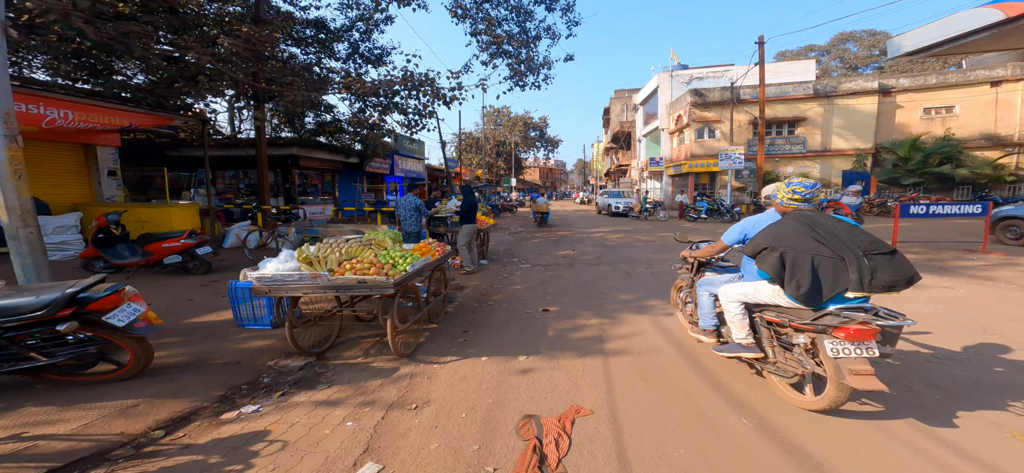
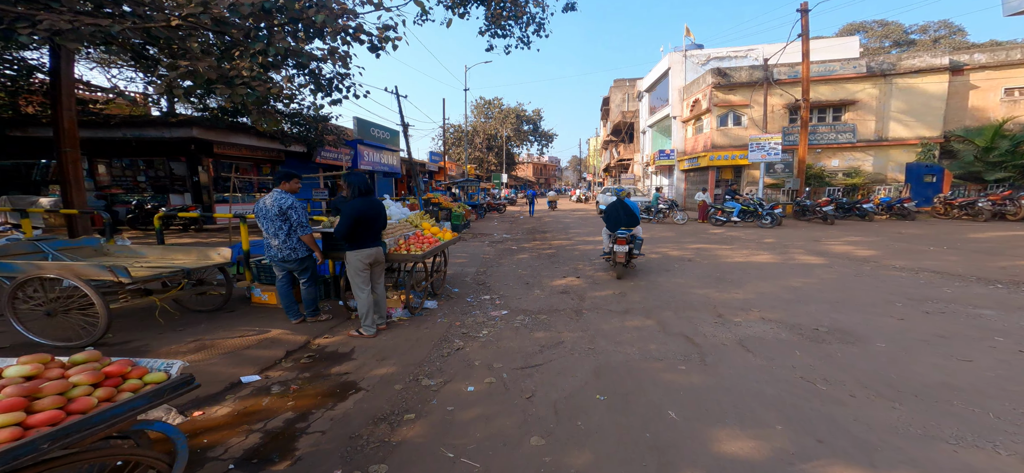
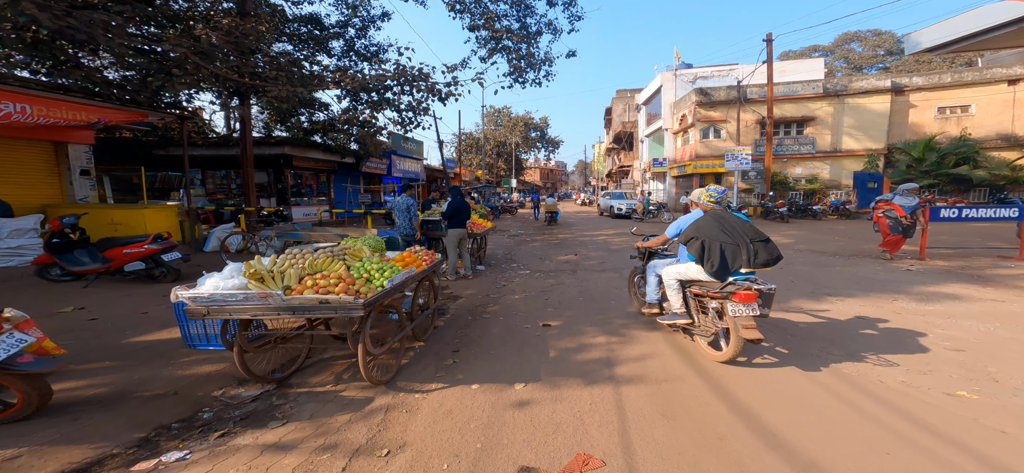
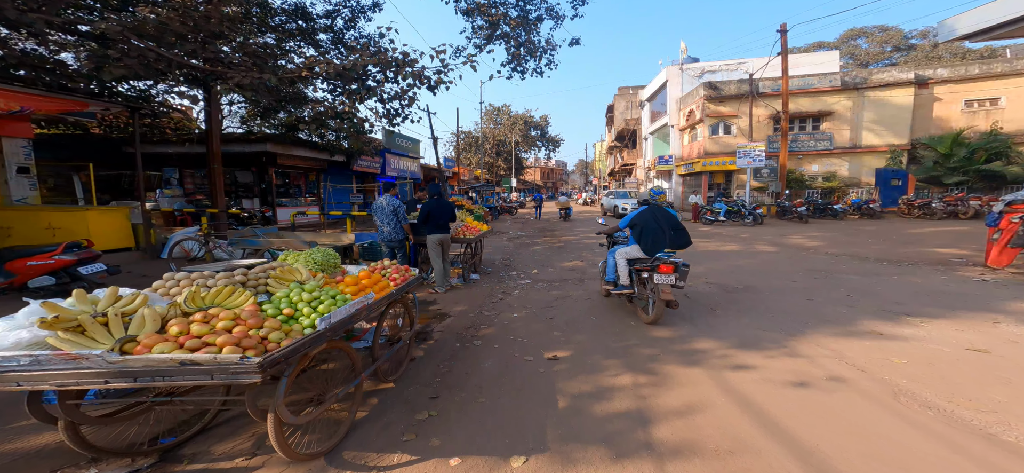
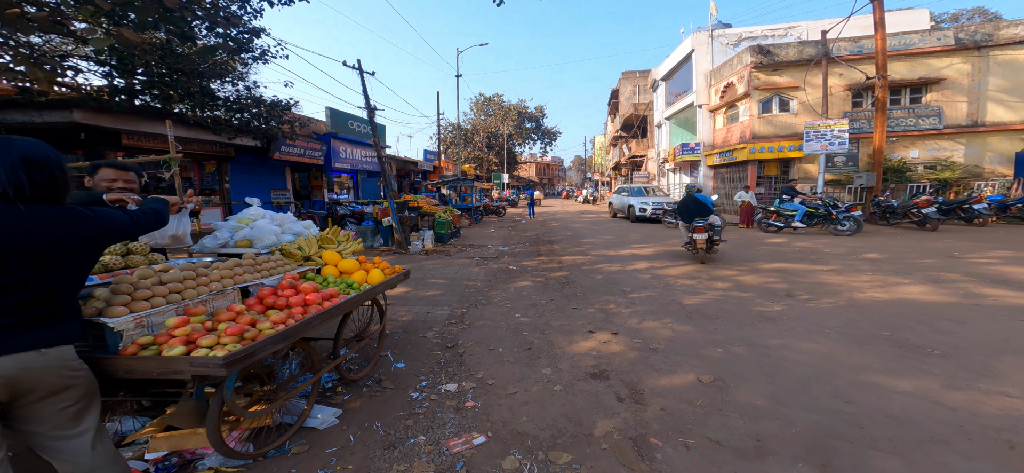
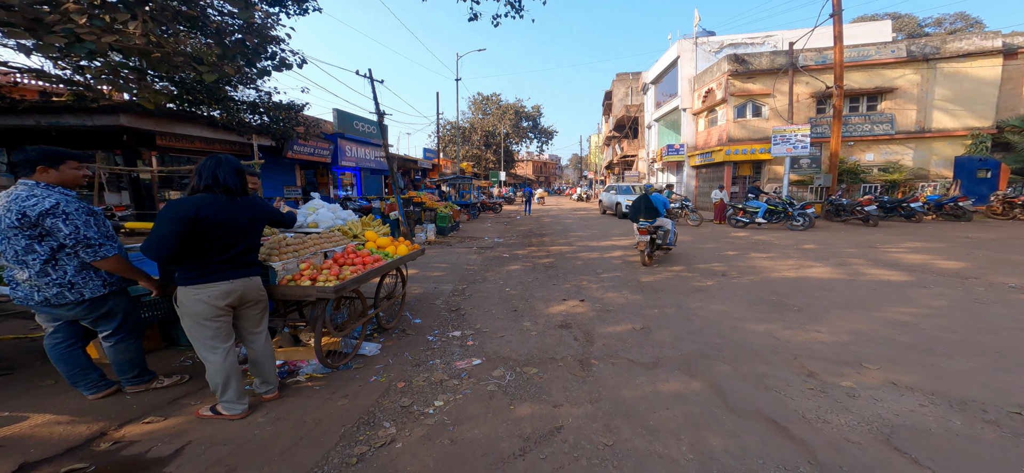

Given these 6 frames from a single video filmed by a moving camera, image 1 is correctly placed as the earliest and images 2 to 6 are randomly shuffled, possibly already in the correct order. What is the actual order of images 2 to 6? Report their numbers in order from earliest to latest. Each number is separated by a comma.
3, 4, 2, 6, 5
